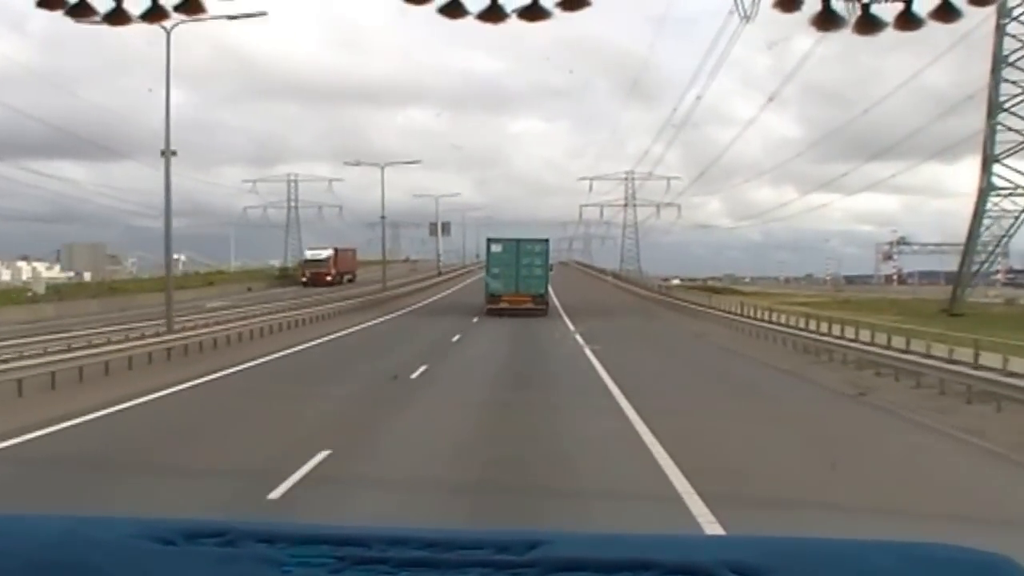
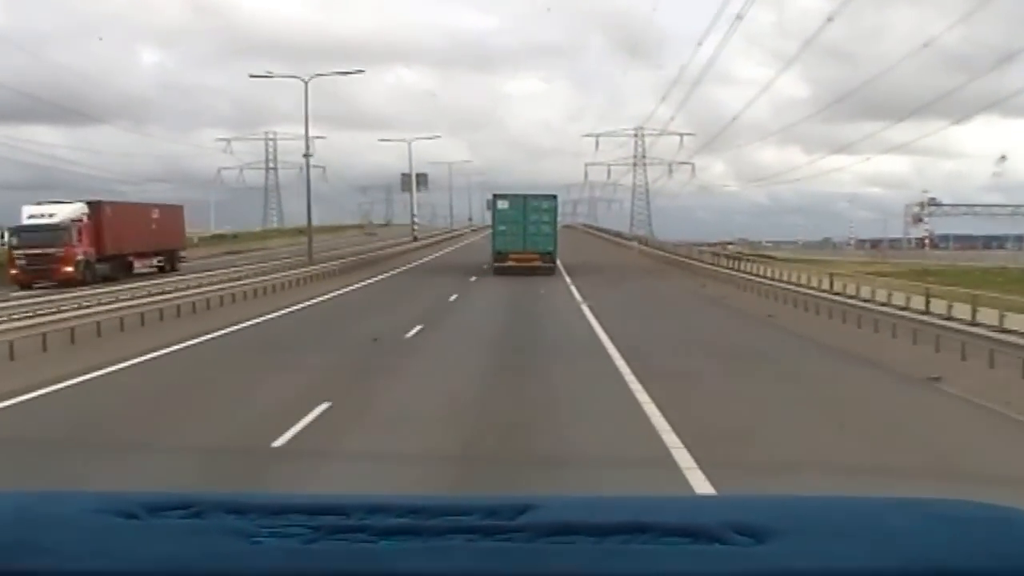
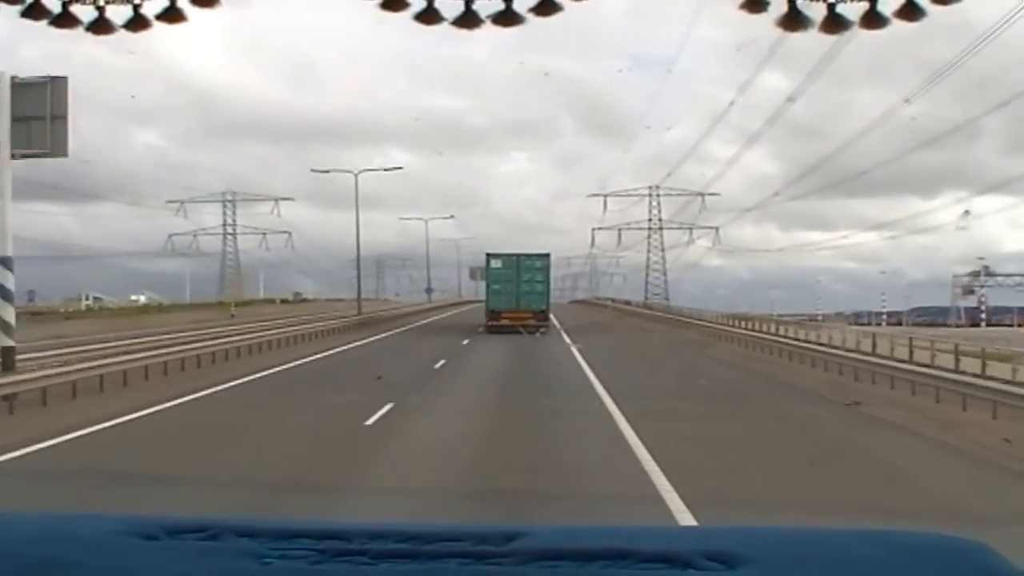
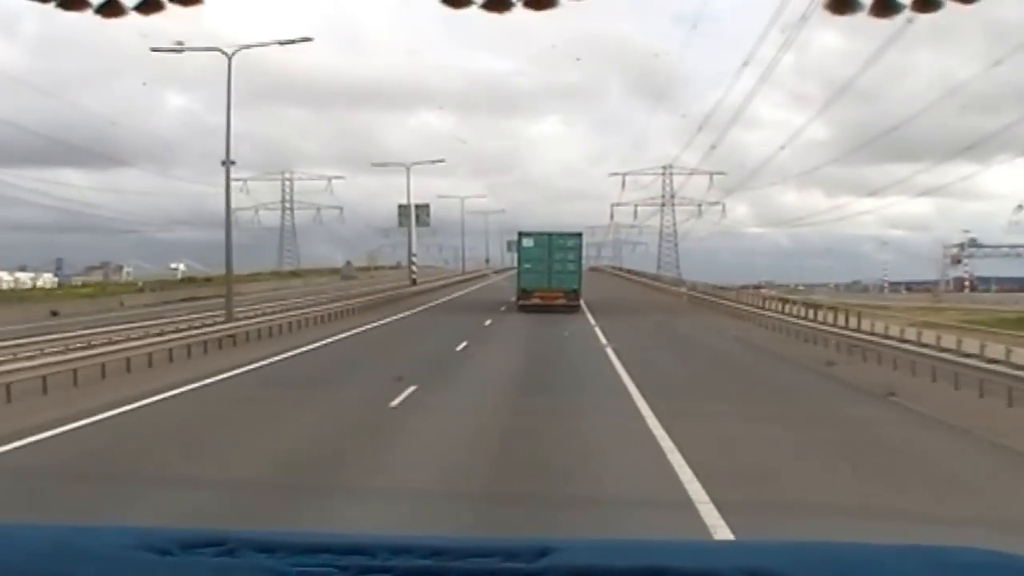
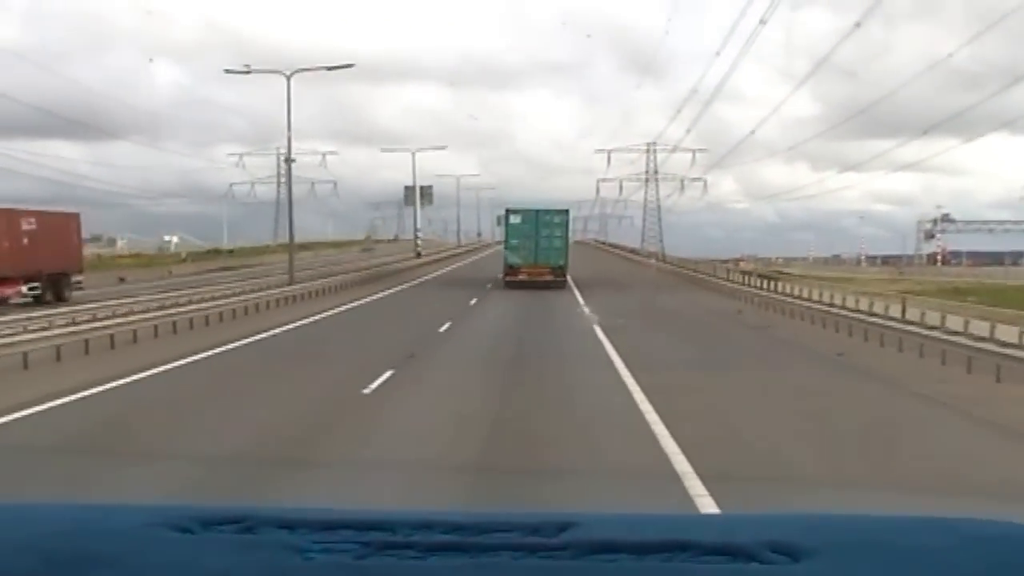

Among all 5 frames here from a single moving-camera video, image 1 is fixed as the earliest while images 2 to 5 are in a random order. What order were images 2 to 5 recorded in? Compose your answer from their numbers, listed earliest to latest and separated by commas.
2, 5, 4, 3
